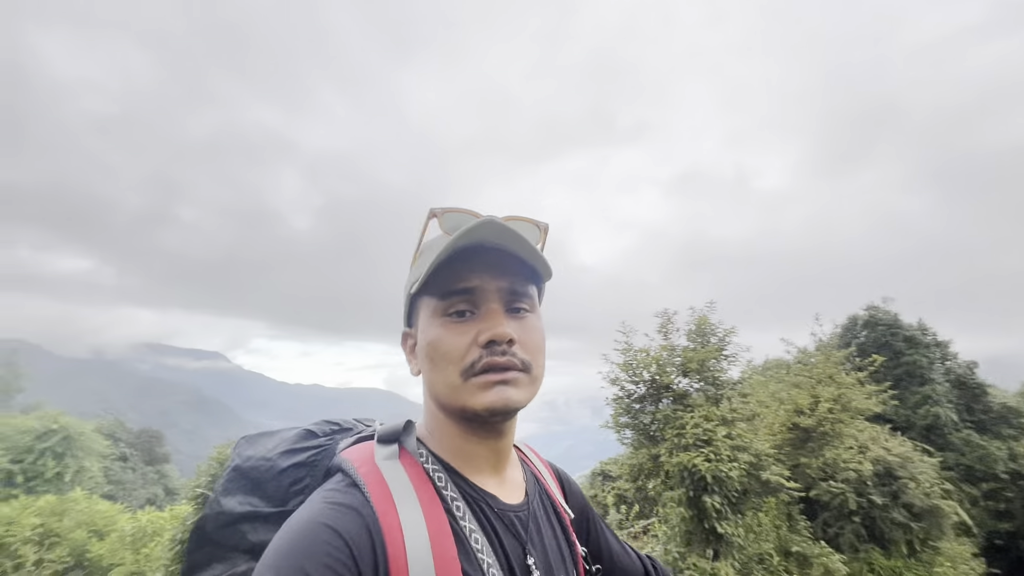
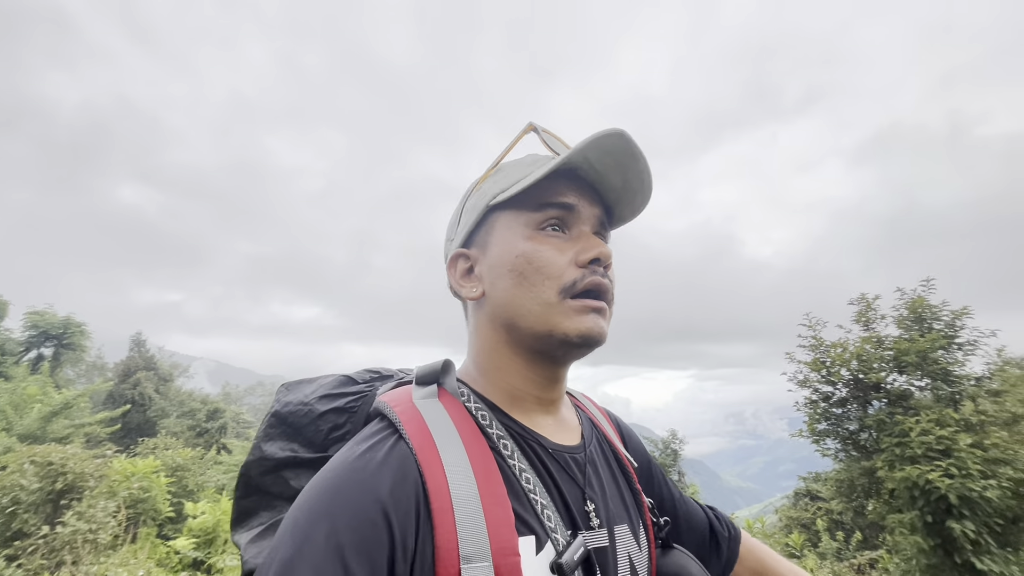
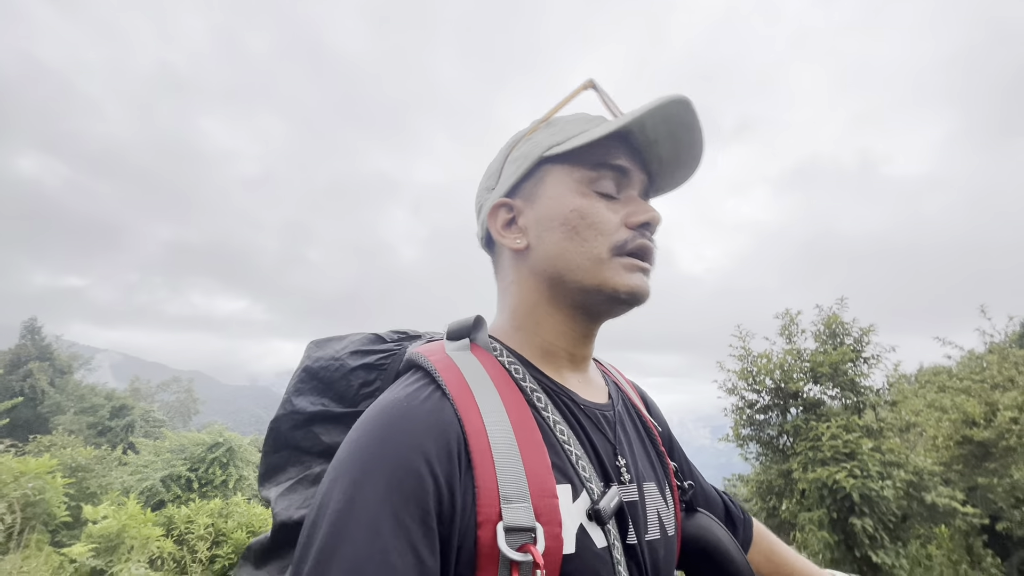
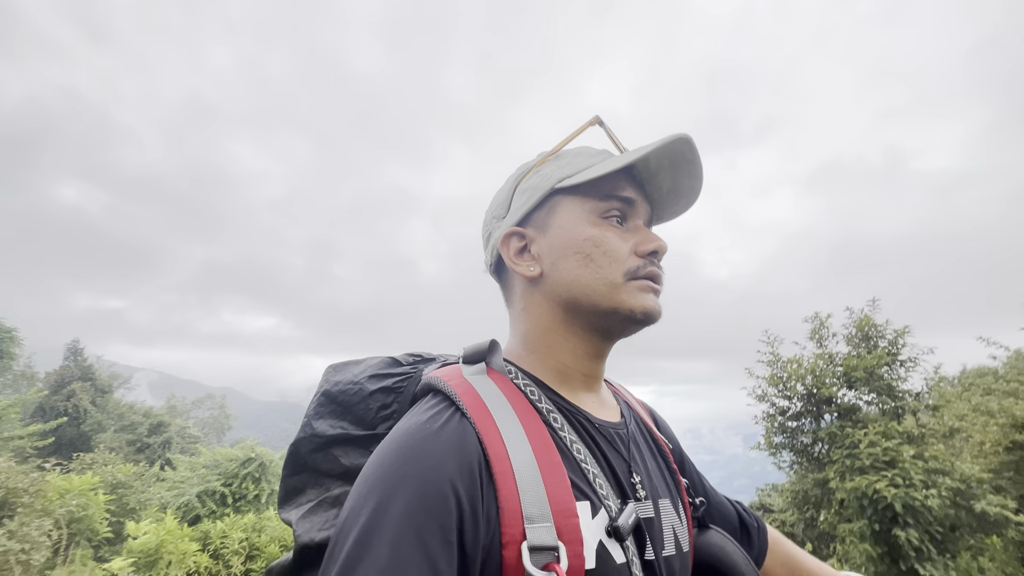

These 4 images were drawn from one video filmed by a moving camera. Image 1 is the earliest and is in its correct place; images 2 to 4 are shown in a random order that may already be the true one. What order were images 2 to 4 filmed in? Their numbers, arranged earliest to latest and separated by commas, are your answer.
2, 4, 3
